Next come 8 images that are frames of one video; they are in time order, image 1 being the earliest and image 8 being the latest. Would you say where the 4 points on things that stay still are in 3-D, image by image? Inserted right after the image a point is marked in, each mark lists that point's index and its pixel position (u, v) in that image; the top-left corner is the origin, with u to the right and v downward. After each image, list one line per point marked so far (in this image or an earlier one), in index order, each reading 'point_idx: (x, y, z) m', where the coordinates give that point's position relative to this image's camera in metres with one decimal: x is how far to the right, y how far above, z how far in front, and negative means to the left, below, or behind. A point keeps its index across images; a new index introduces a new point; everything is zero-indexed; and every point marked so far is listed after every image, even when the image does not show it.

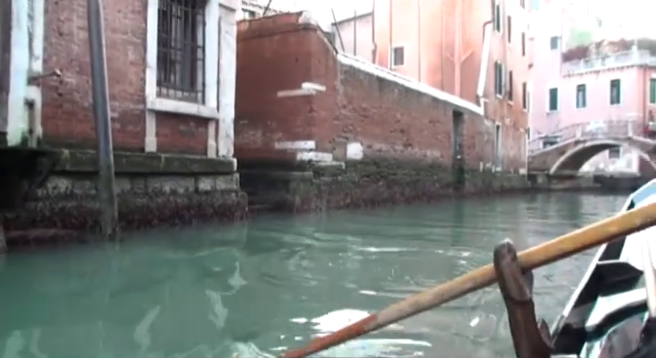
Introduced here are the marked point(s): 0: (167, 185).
0: (-1.9, -0.1, +7.2) m
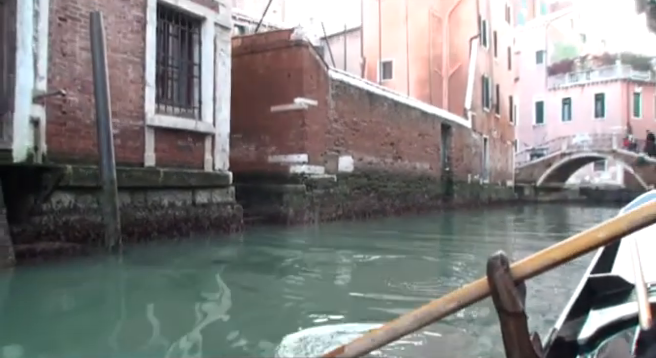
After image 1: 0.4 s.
0: (-2.0, -0.2, +7.4) m
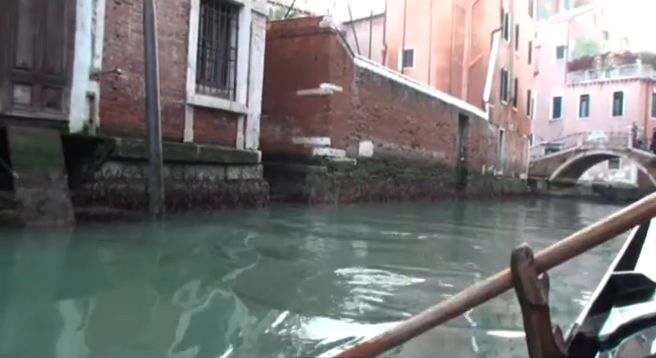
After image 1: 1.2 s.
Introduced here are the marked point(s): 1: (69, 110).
0: (-1.7, +0.1, +7.9) m
1: (-2.7, +0.7, +6.2) m
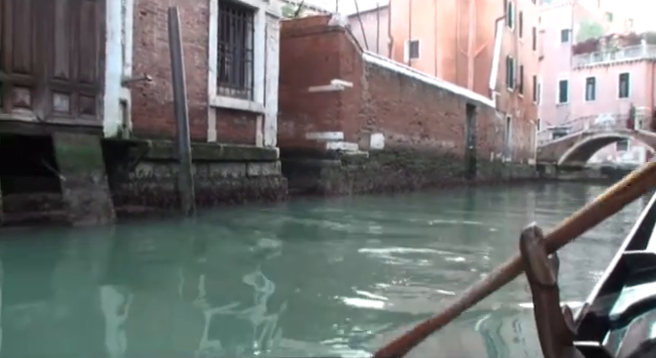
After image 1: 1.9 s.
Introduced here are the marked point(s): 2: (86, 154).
0: (-1.4, +0.1, +8.3) m
1: (-2.5, +0.7, +6.6) m
2: (-2.4, +0.2, +5.8) m
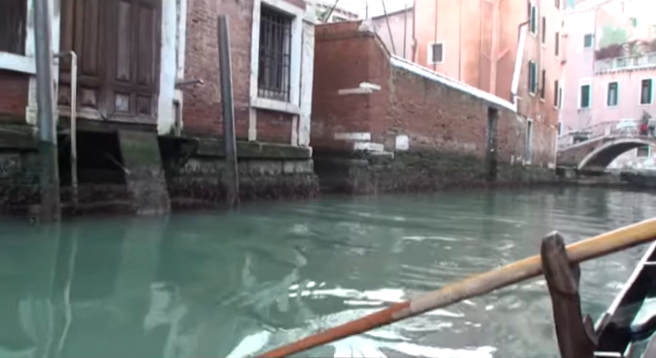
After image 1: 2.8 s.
0: (-1.0, +0.2, +8.9) m
1: (-2.1, +0.8, +7.2) m
2: (-2.0, +0.3, +6.5) m
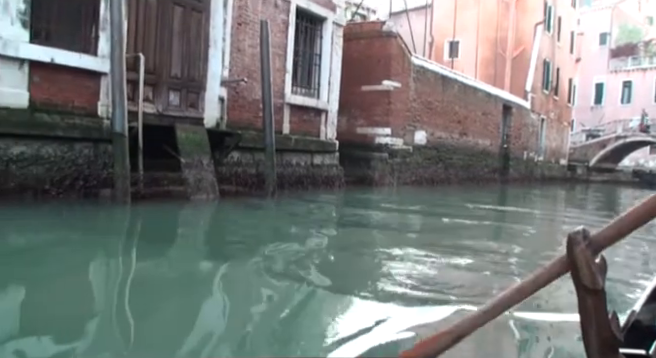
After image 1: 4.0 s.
0: (-0.5, +0.3, +9.7) m
1: (-1.6, +0.9, +8.0) m
2: (-1.6, +0.4, +7.2) m
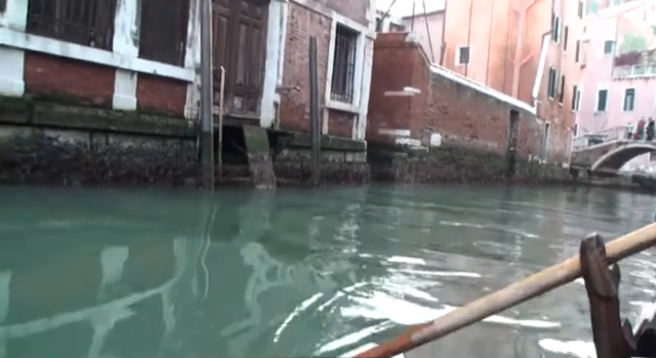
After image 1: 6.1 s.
0: (0.0, +0.4, +11.1) m
1: (-1.0, +1.0, +9.4) m
2: (-1.0, +0.6, +8.6) m
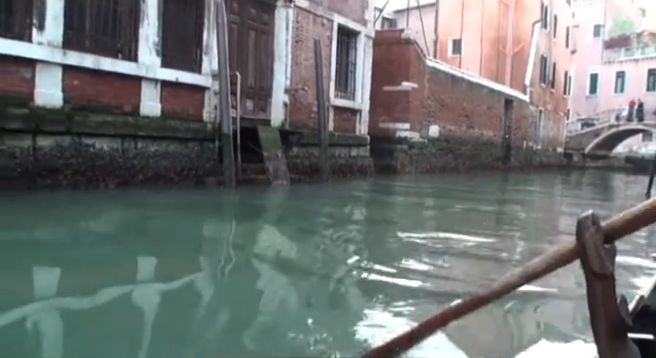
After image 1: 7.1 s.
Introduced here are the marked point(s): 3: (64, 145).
0: (+0.2, +0.5, +11.6) m
1: (-0.9, +1.1, +9.9) m
2: (-0.8, +0.6, +9.2) m
3: (-2.9, +0.4, +6.6) m
